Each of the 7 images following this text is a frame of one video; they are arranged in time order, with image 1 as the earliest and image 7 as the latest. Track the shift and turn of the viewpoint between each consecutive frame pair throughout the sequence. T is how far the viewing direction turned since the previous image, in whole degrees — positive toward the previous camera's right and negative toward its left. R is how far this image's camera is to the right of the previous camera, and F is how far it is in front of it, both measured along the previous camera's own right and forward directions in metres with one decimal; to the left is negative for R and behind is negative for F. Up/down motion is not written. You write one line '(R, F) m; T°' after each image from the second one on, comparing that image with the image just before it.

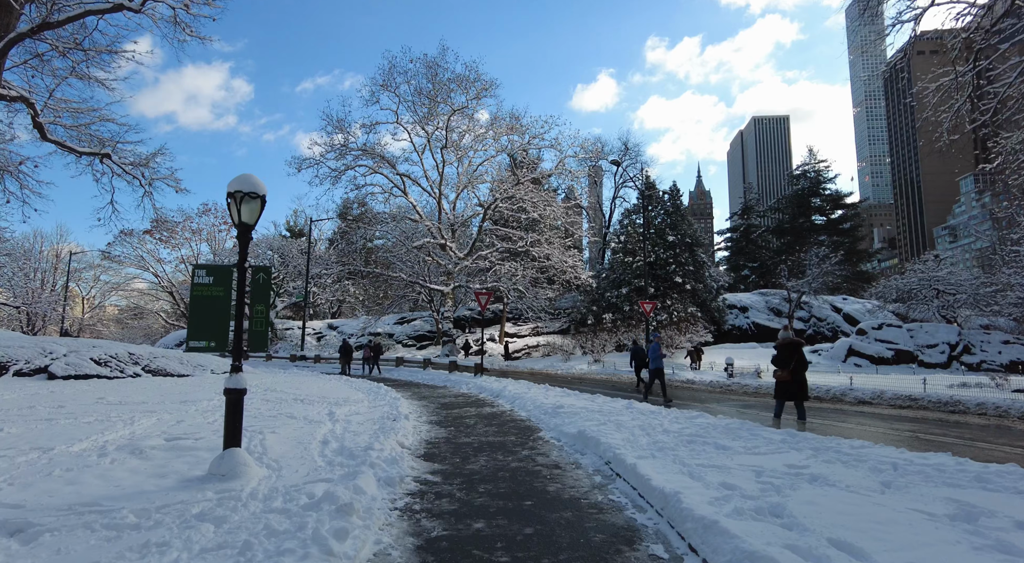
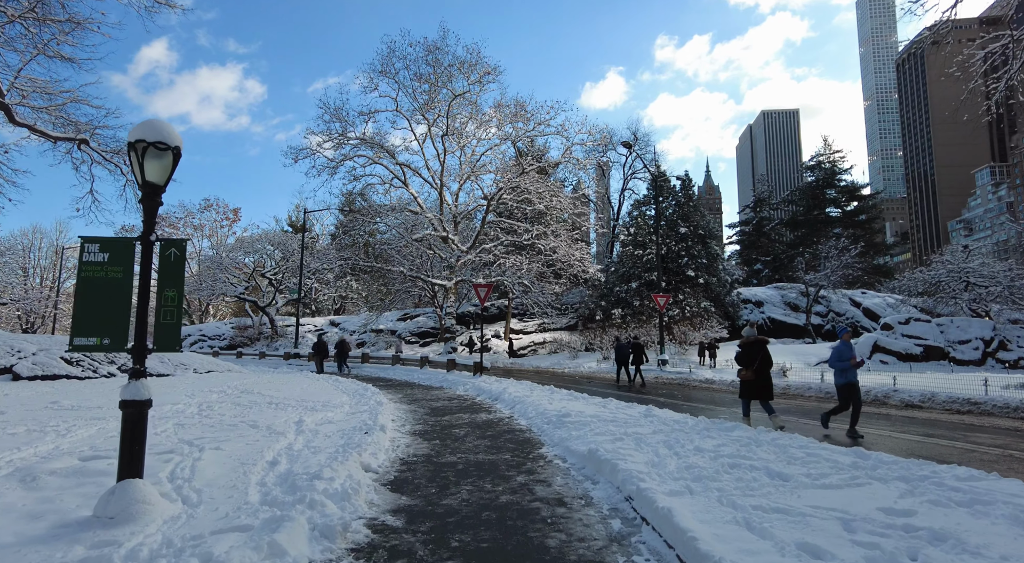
(+0.2, +1.5) m; -1°
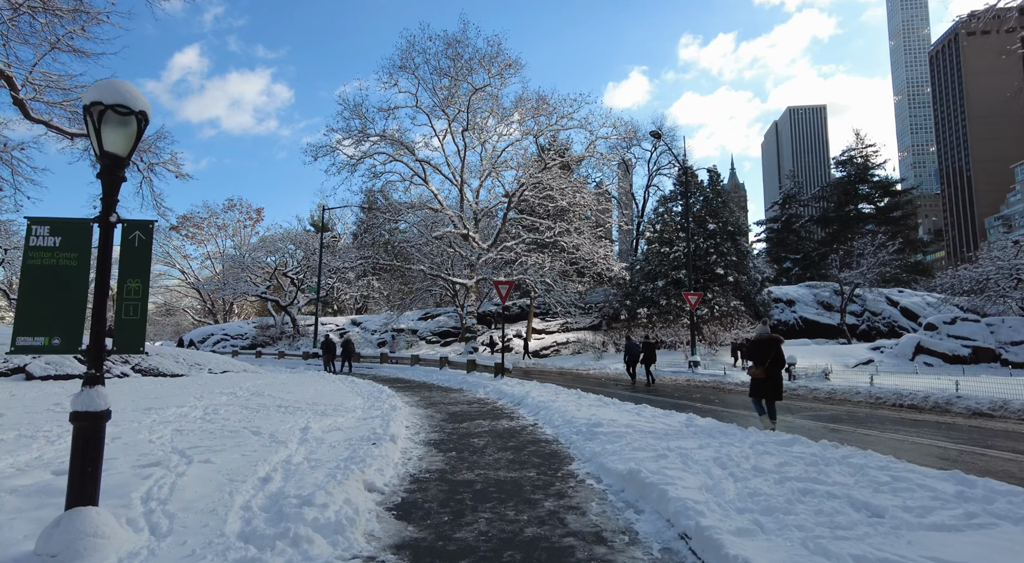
(0.0, +0.9) m; -2°
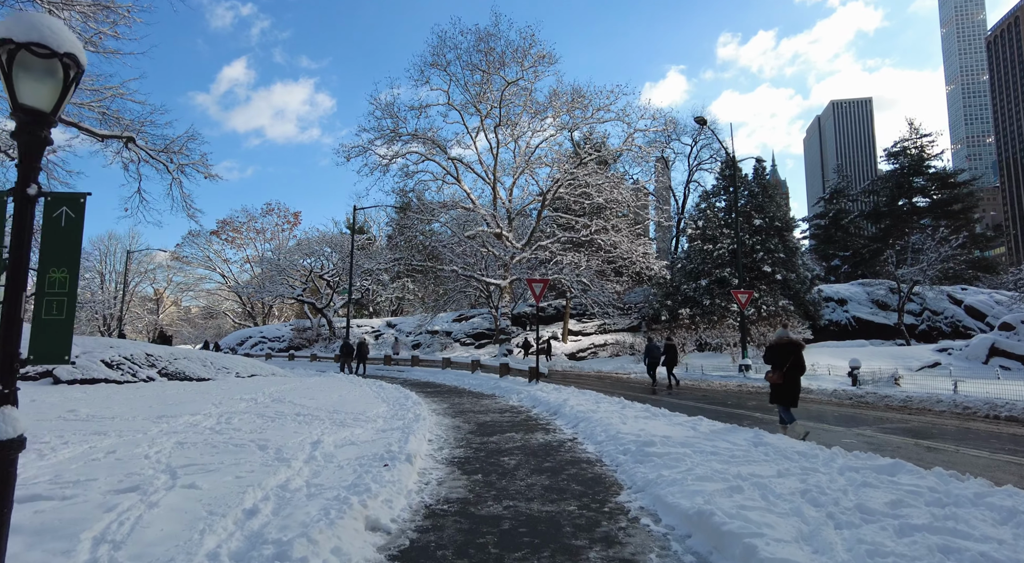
(0.0, +1.1) m; -3°
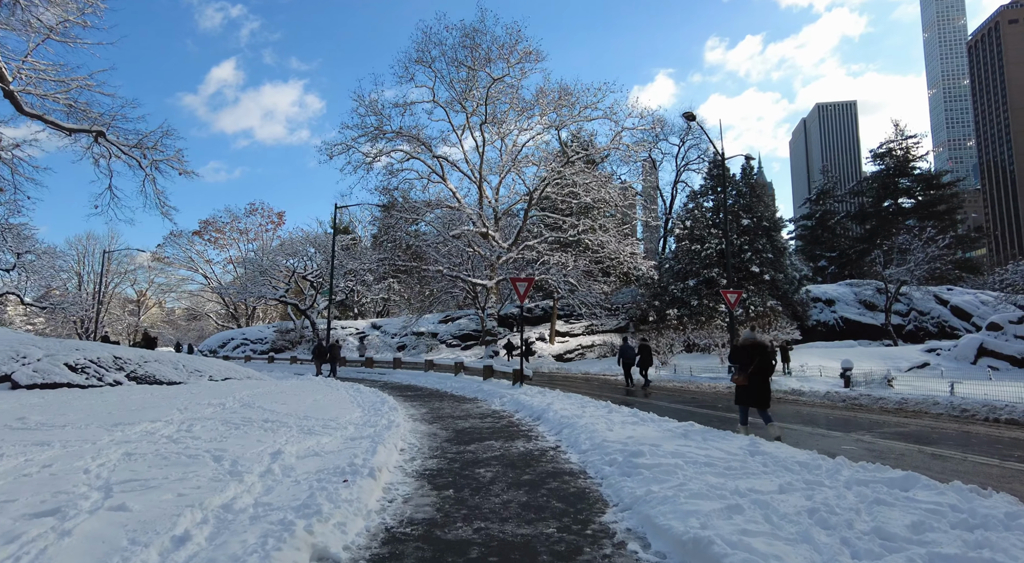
(+0.1, +0.6) m; +1°
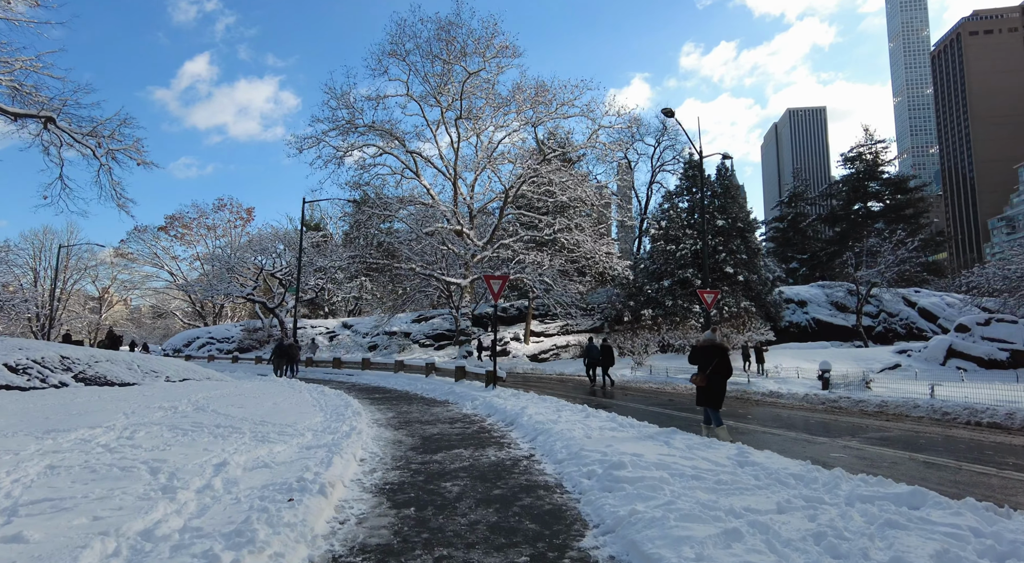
(0.0, +0.6) m; +2°
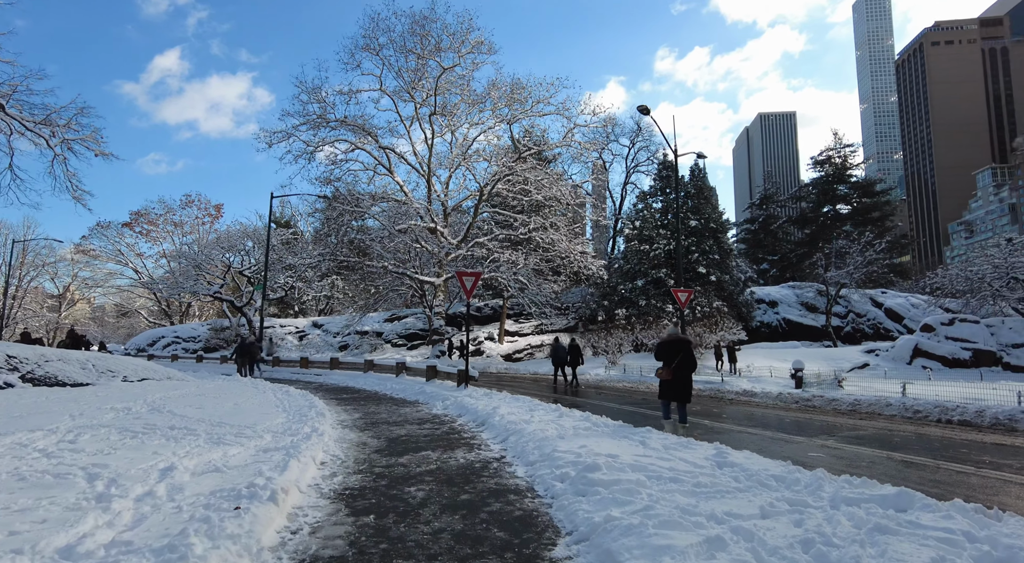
(0.0, +0.3) m; +2°
